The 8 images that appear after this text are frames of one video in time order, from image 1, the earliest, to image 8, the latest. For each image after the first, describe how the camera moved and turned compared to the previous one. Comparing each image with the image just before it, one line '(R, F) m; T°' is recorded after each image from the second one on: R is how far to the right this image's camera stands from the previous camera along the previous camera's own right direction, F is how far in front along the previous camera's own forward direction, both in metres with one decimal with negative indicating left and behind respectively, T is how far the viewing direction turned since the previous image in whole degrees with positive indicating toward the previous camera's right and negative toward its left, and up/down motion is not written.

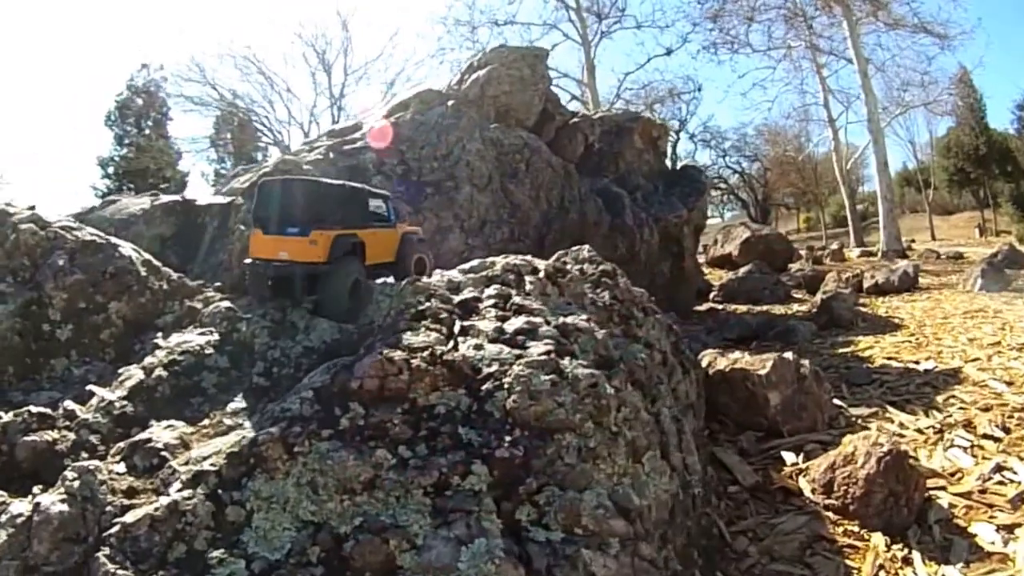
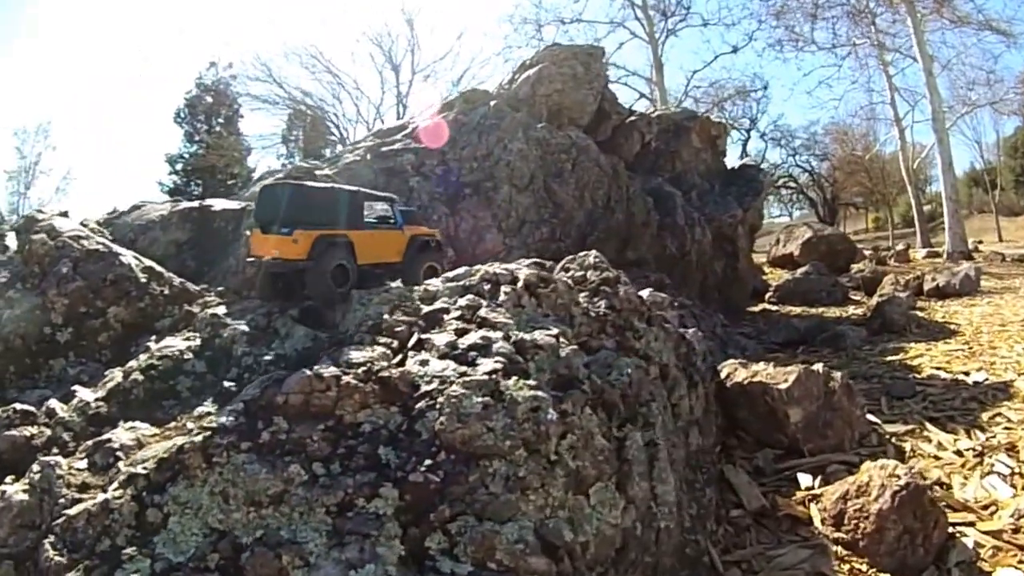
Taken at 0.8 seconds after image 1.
(+0.5, +0.2) m; -6°
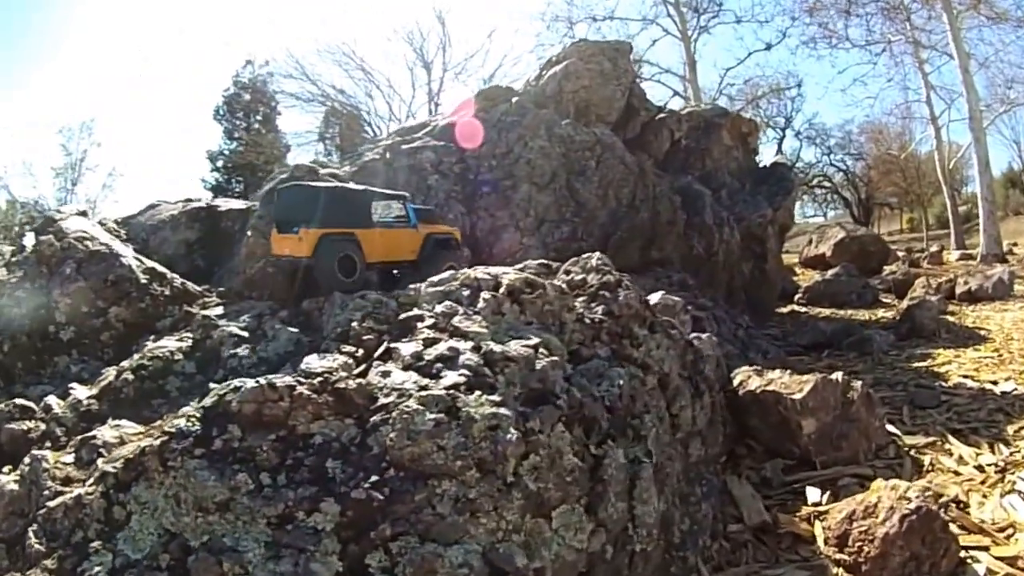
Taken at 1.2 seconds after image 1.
(+0.3, +0.1) m; -3°
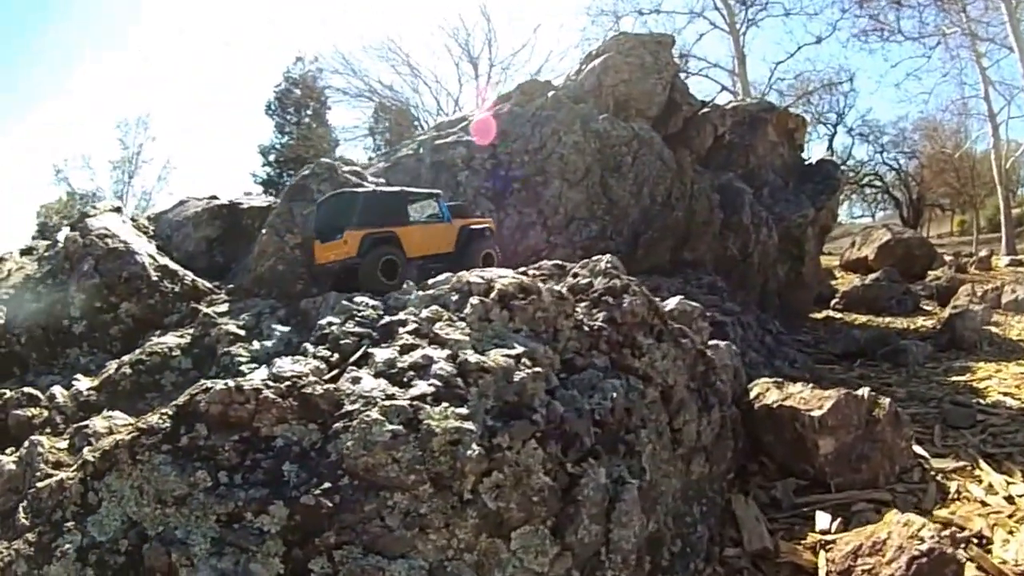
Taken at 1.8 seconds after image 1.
(+0.3, +0.1) m; -4°
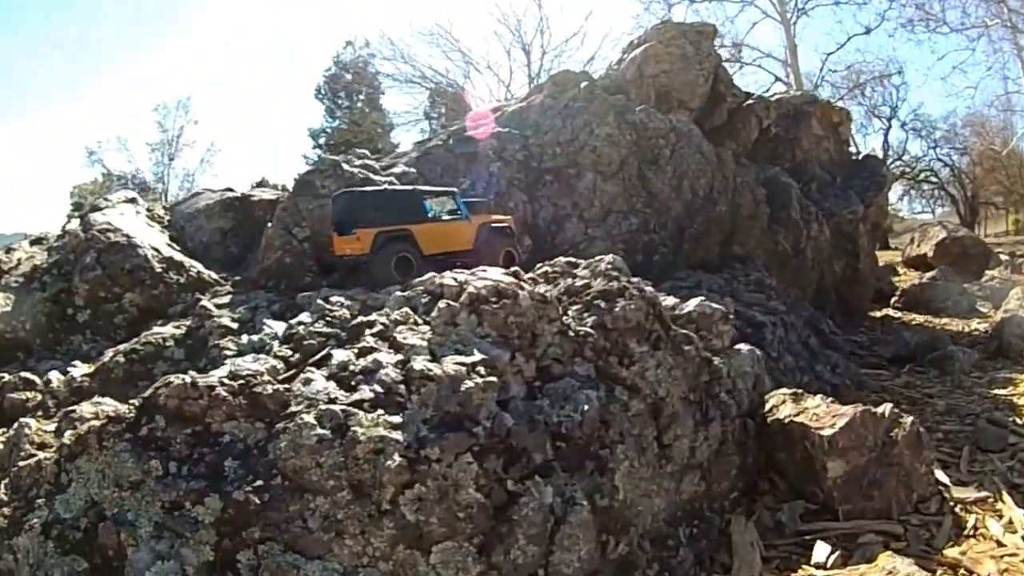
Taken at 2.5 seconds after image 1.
(+0.4, +0.1) m; -4°
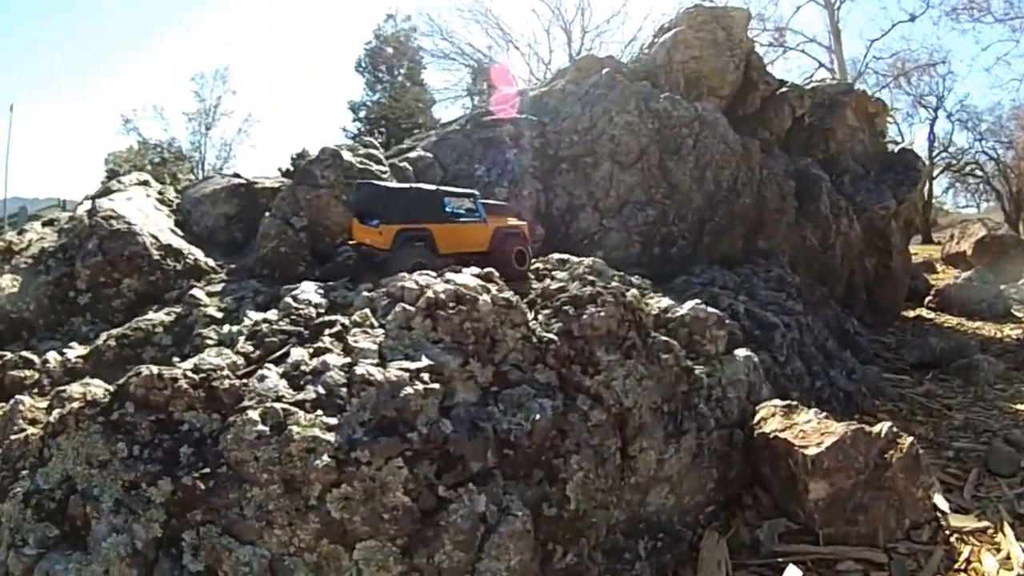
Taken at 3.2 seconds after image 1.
(+0.4, 0.0) m; -4°
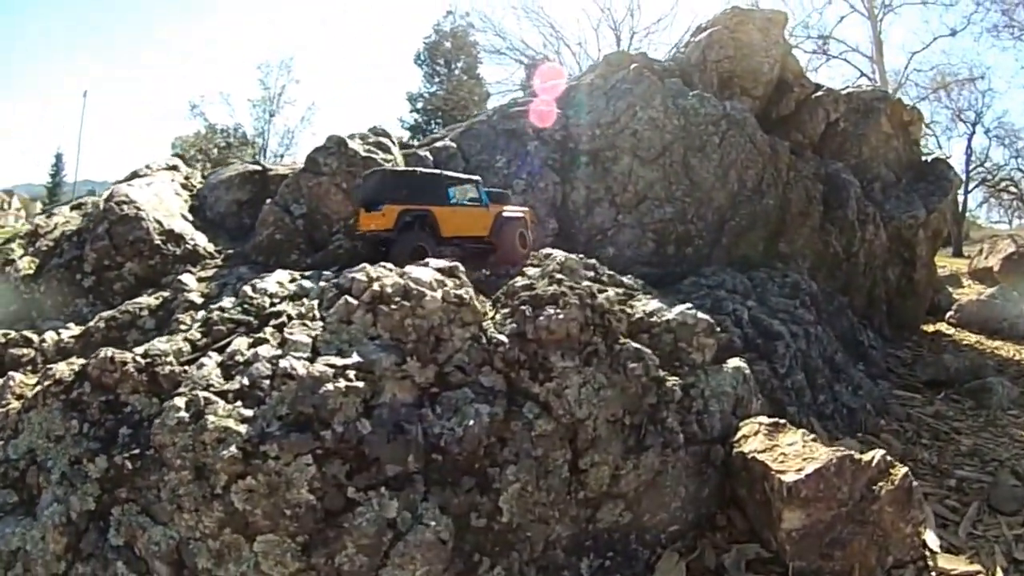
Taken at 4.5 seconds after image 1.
(+0.6, 0.0) m; -5°
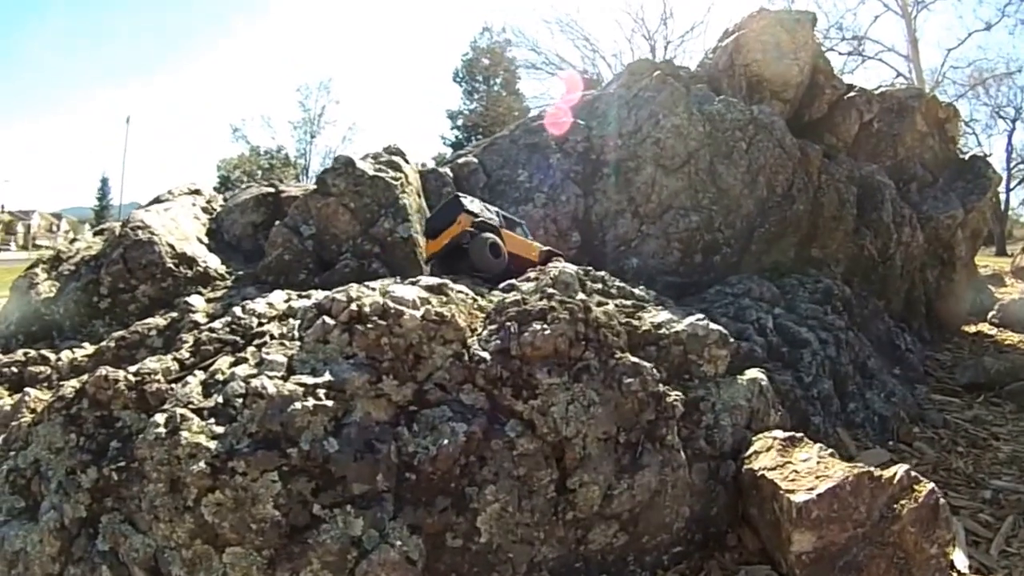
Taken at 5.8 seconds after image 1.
(+0.4, 0.0) m; -4°
